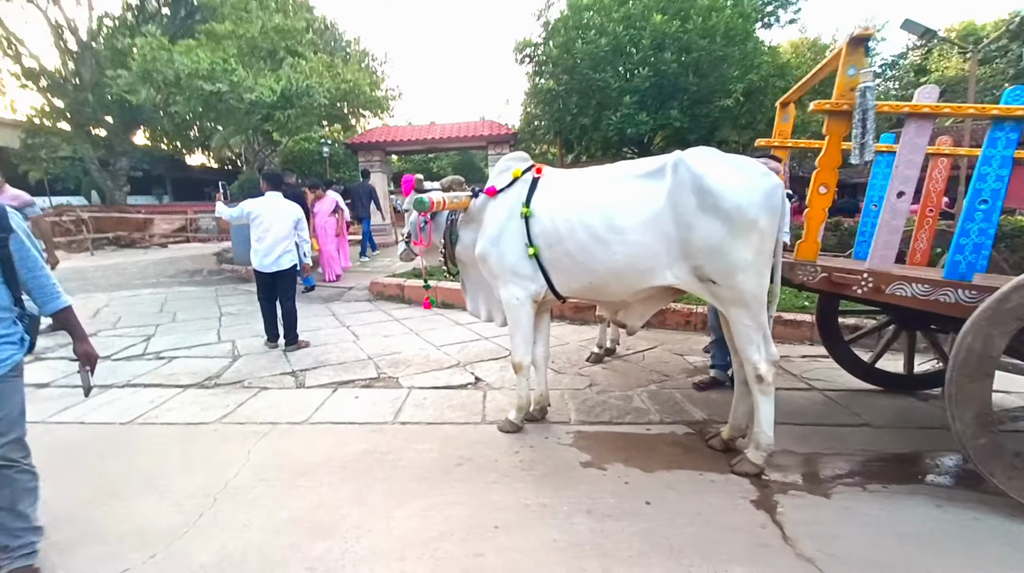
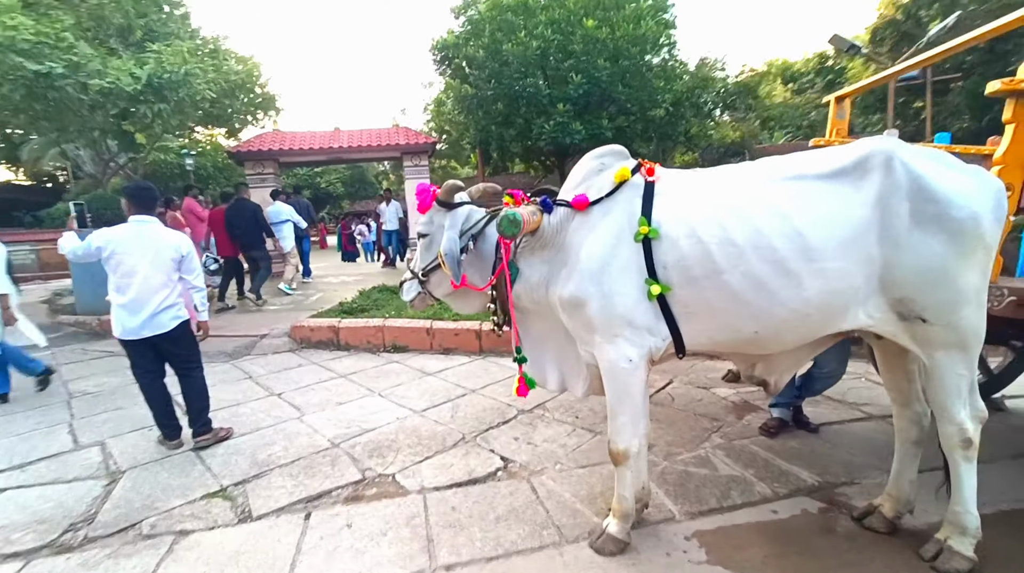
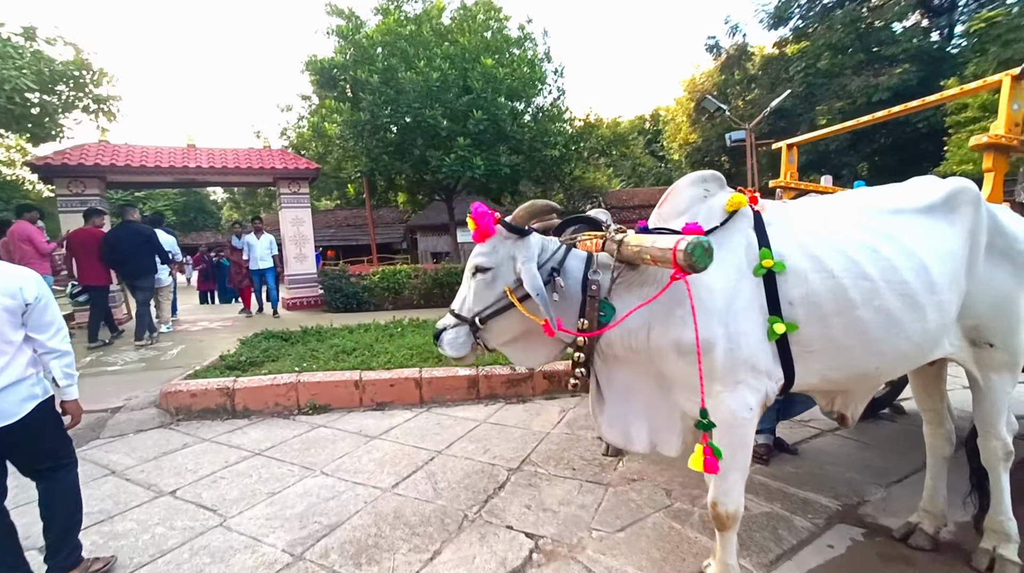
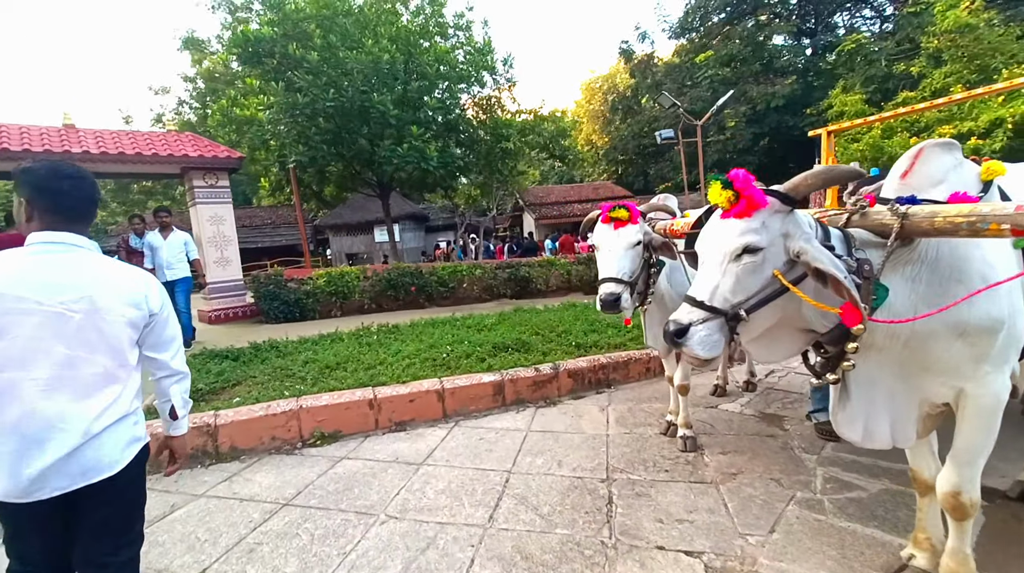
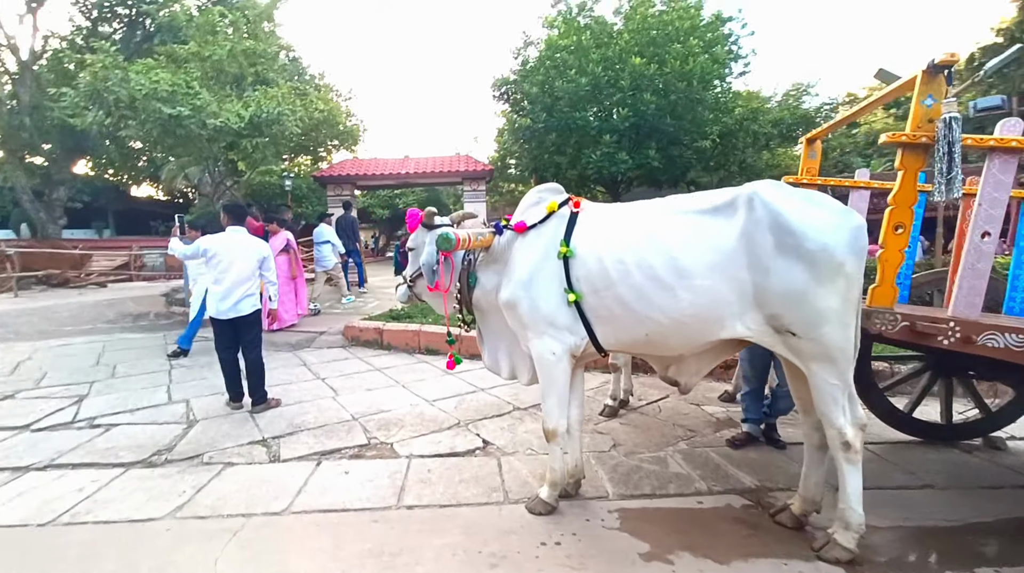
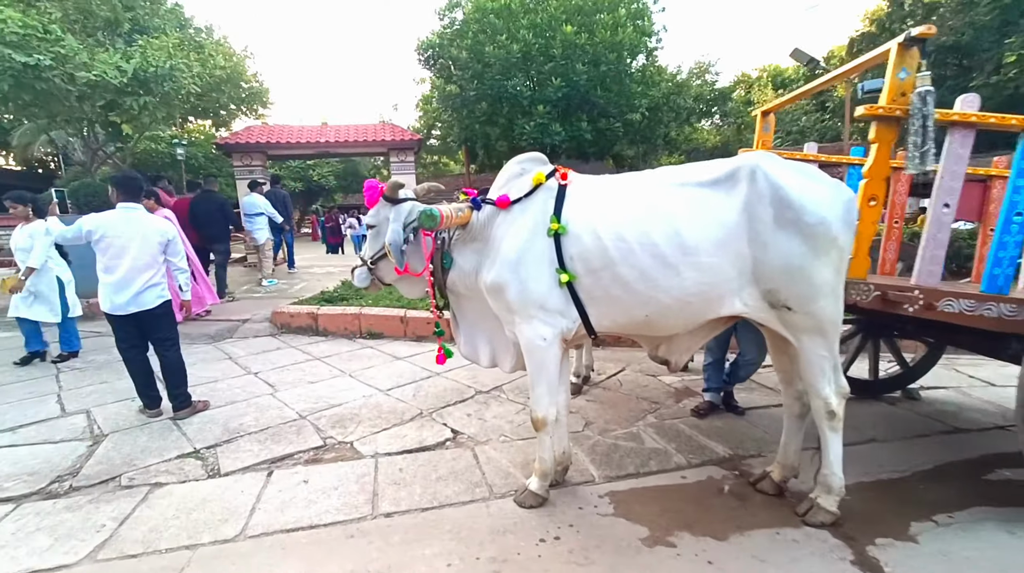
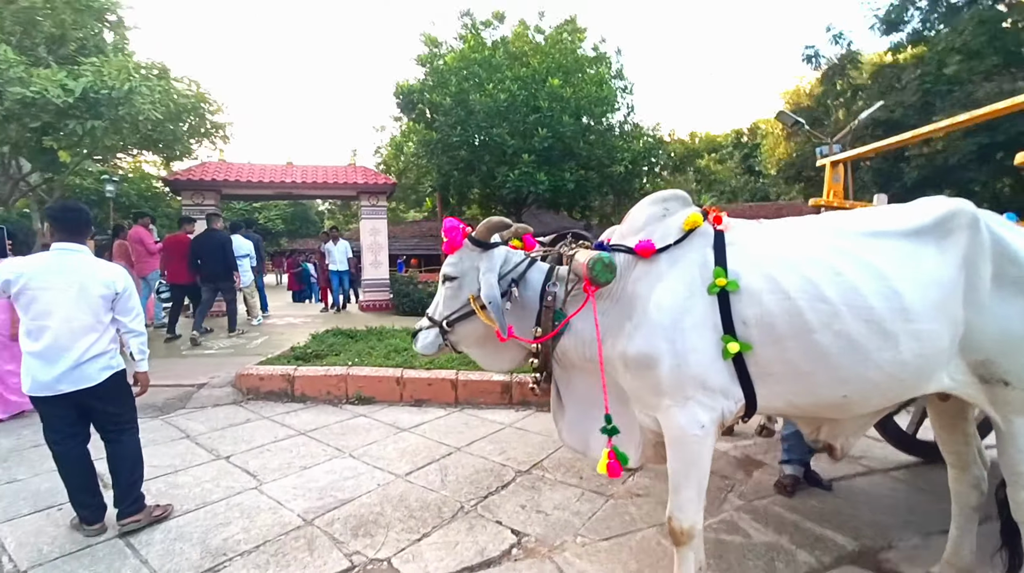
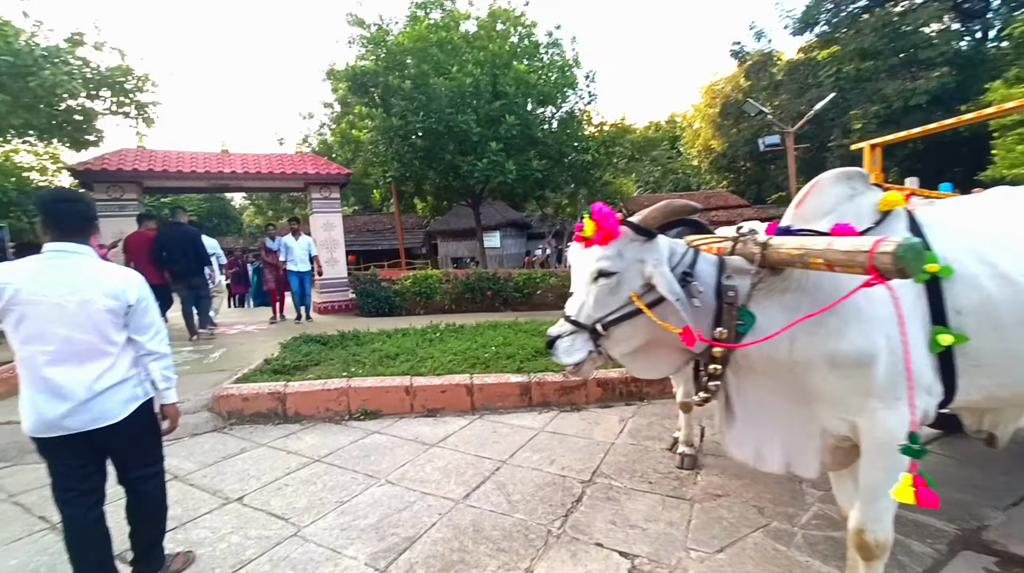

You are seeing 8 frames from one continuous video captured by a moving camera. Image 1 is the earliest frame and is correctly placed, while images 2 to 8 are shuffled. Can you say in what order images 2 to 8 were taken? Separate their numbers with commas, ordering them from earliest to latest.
5, 6, 2, 7, 3, 8, 4
